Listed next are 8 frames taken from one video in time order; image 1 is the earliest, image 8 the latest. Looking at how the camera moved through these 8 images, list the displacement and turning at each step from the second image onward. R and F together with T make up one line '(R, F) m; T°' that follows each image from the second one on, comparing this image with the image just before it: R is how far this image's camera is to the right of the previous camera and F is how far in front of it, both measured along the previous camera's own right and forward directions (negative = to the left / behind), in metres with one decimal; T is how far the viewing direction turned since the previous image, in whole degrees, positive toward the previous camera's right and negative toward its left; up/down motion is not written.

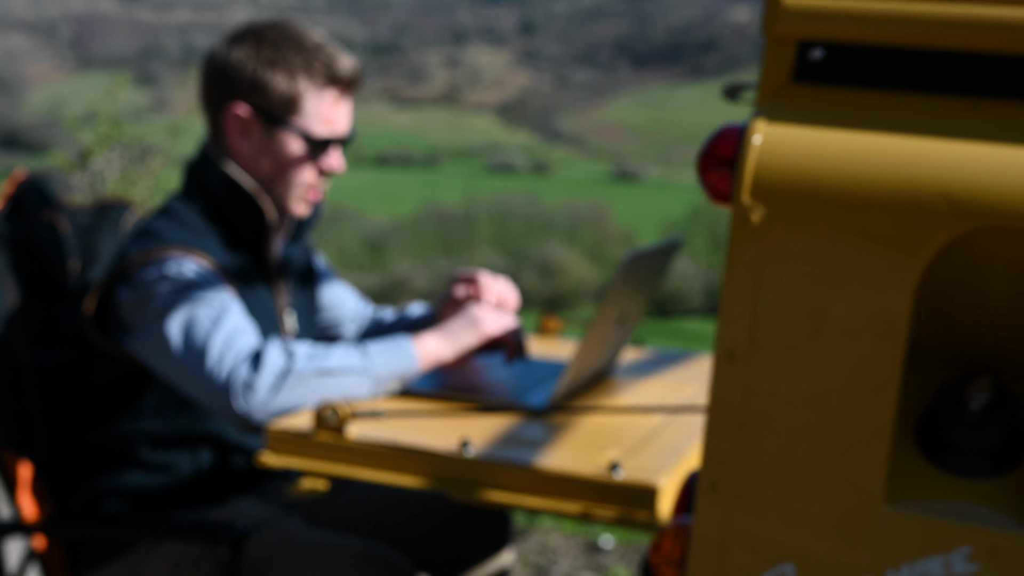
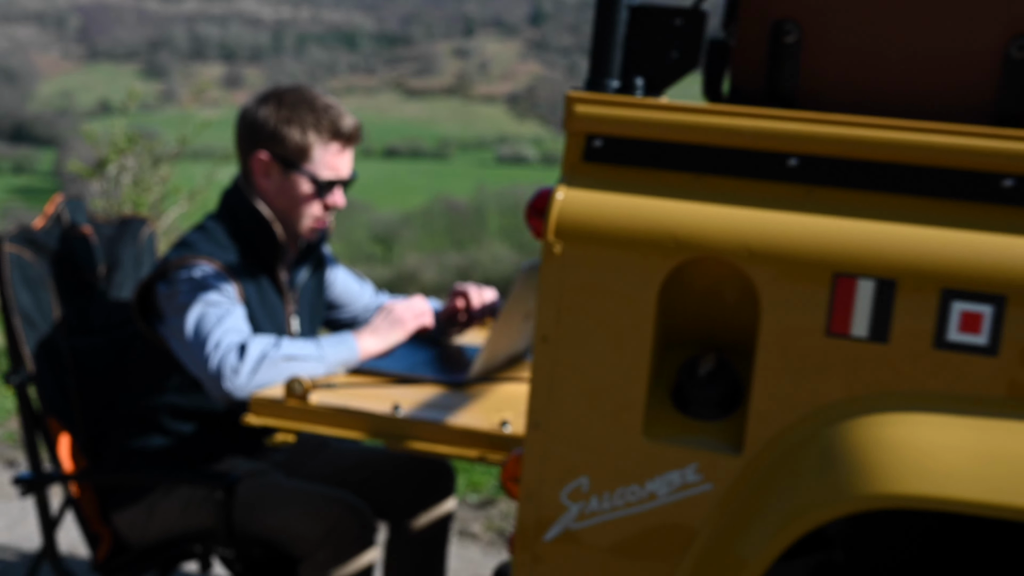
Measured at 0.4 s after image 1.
(+0.1, -0.4) m; -1°
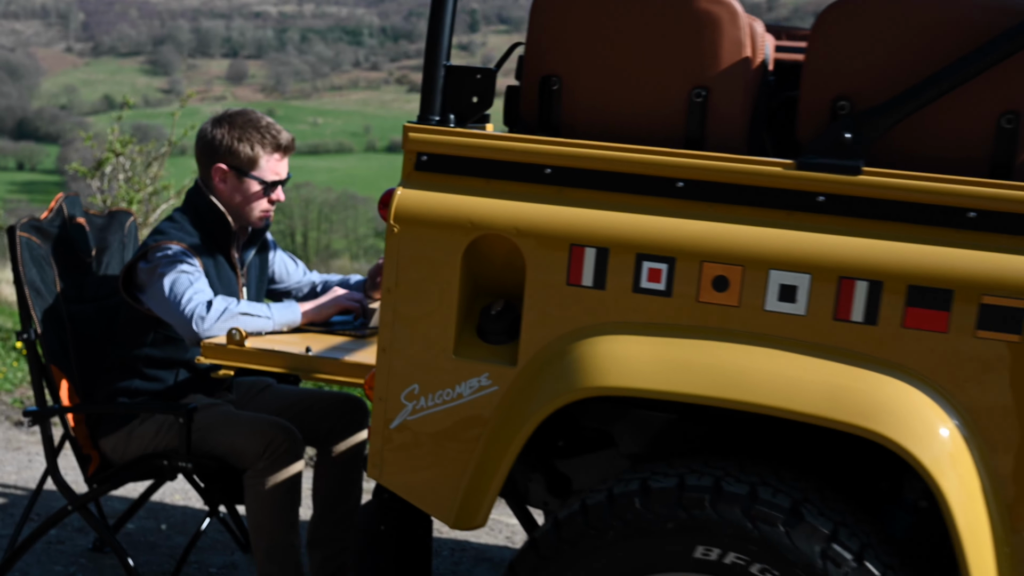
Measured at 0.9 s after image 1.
(+0.2, -0.6) m; 0°
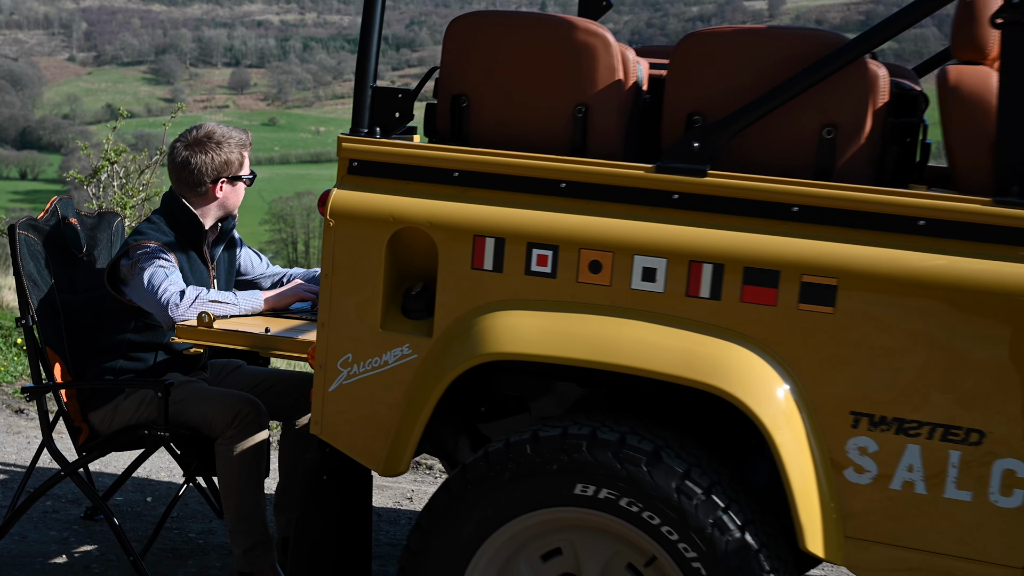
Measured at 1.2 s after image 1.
(+0.1, -0.4) m; 0°
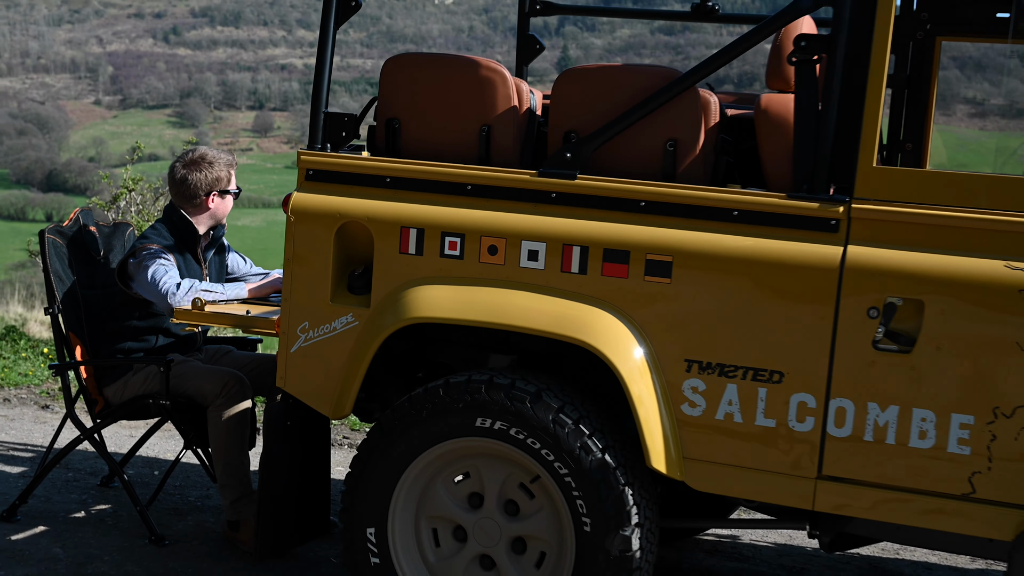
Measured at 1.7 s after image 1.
(+0.2, -0.6) m; -1°
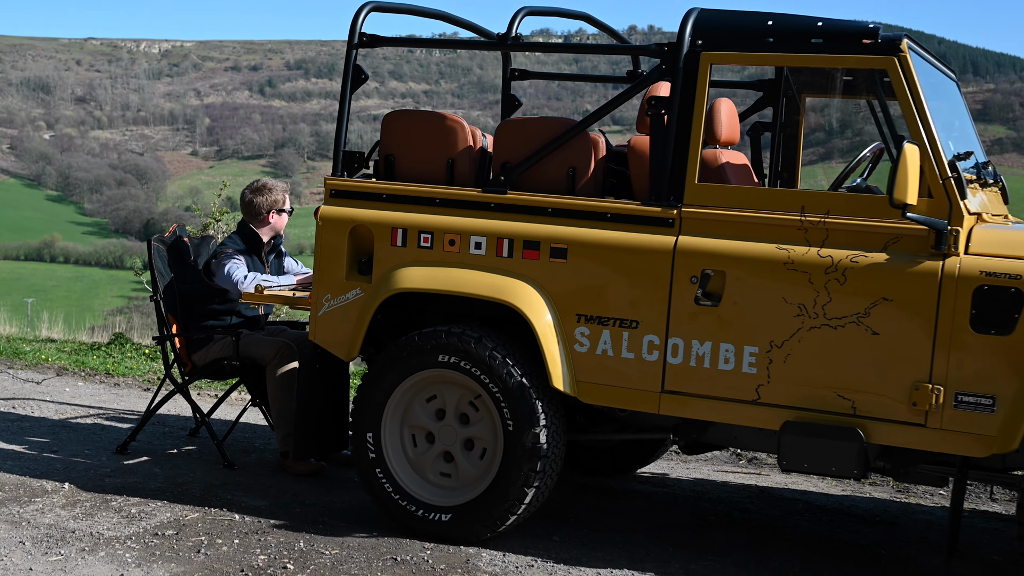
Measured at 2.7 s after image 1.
(+0.4, -1.3) m; -4°
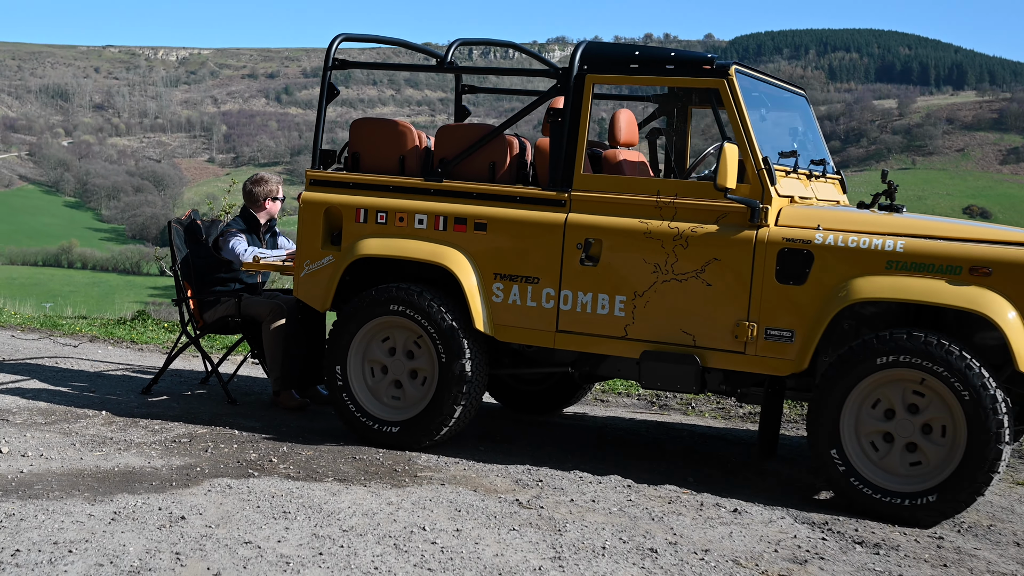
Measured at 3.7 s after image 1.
(+0.3, -1.2) m; -1°
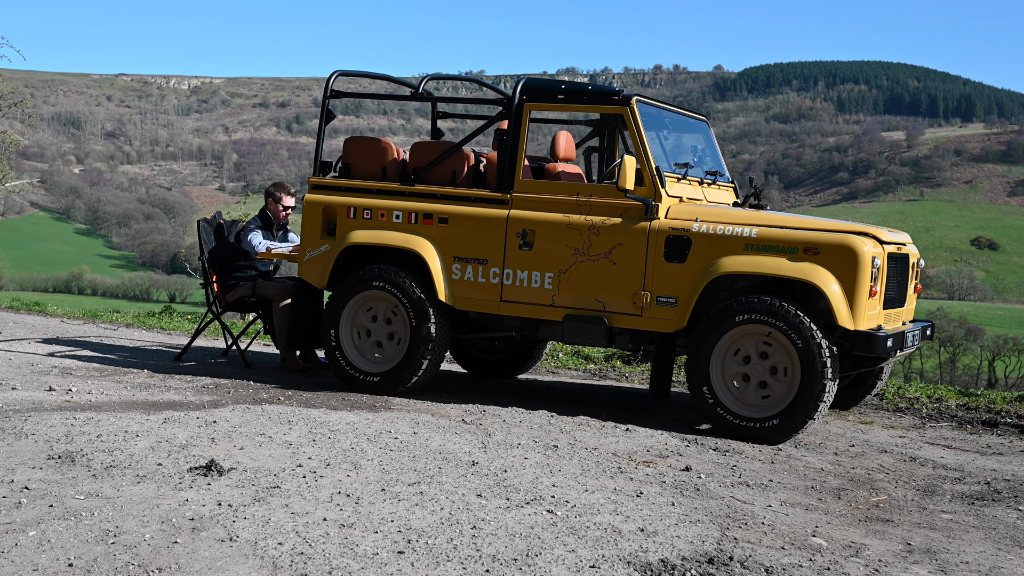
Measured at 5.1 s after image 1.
(+0.3, -1.5) m; 0°
